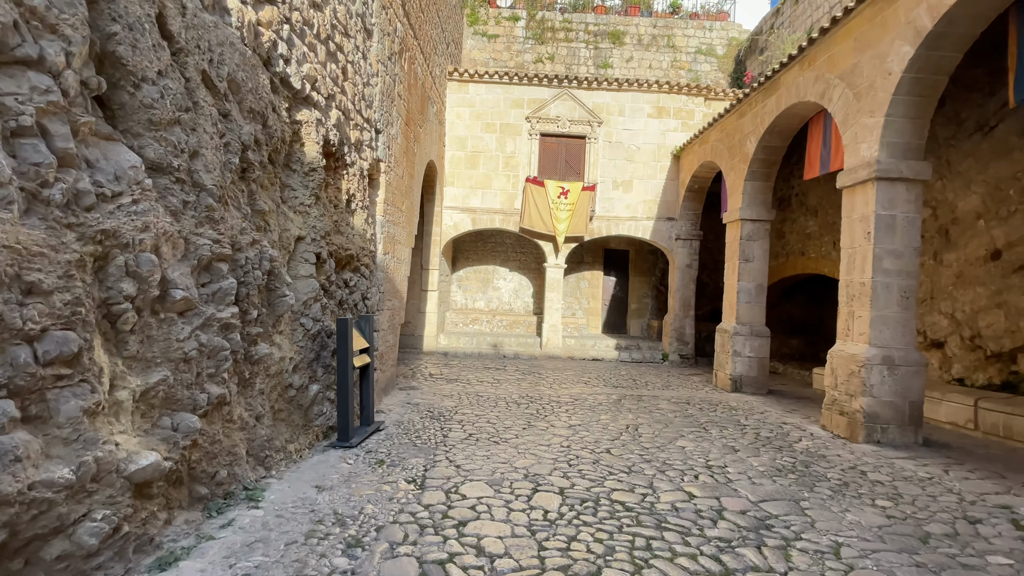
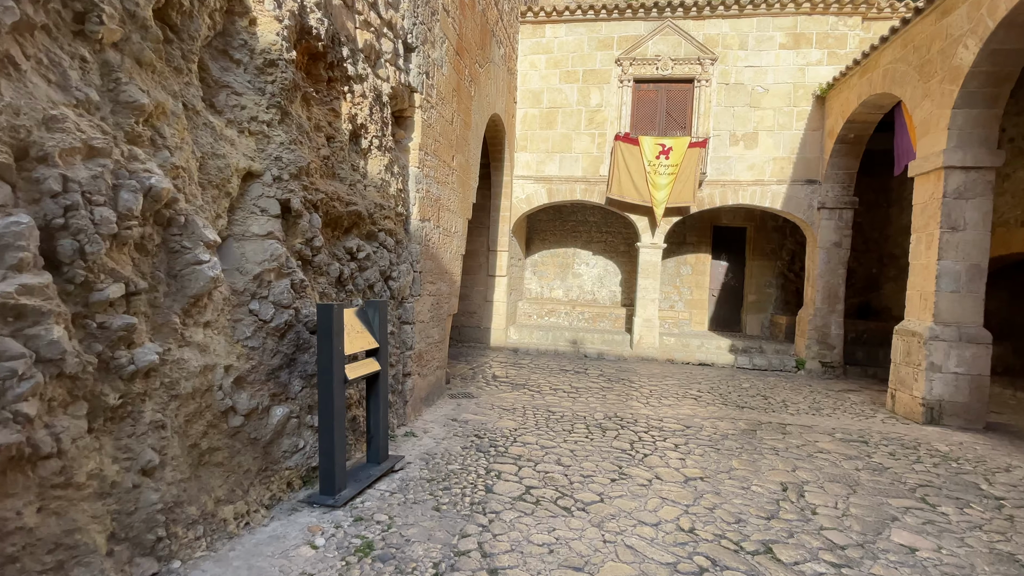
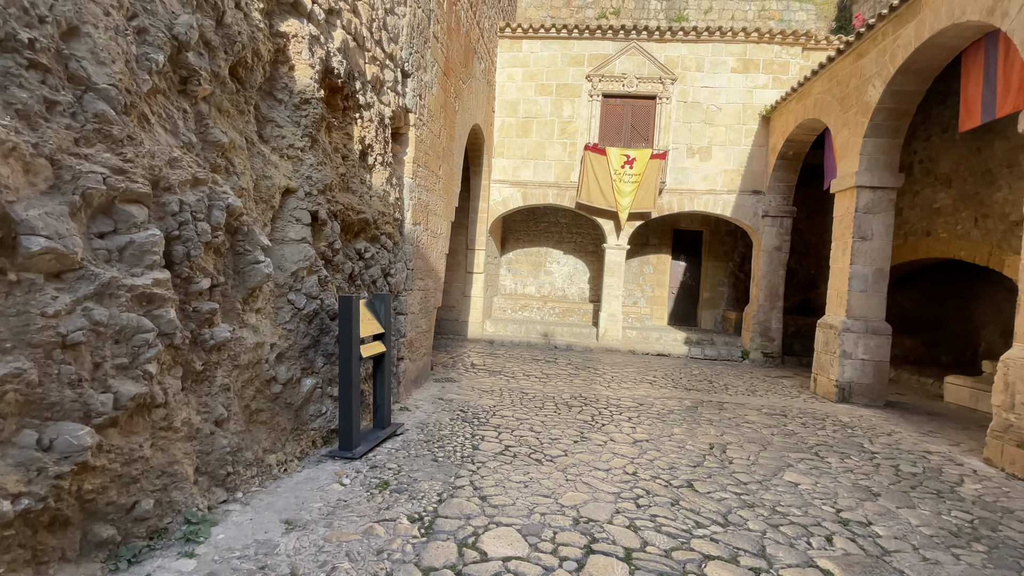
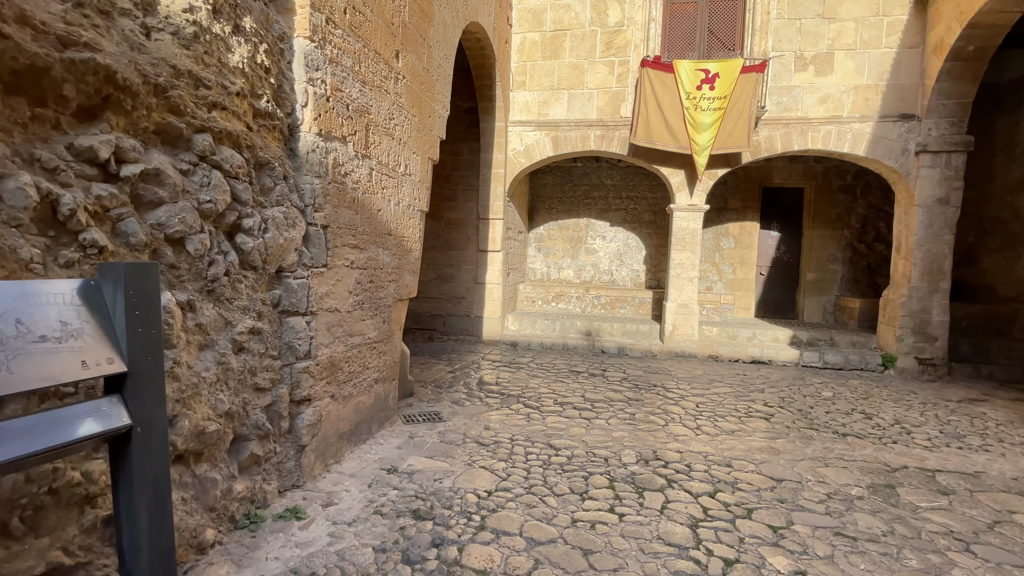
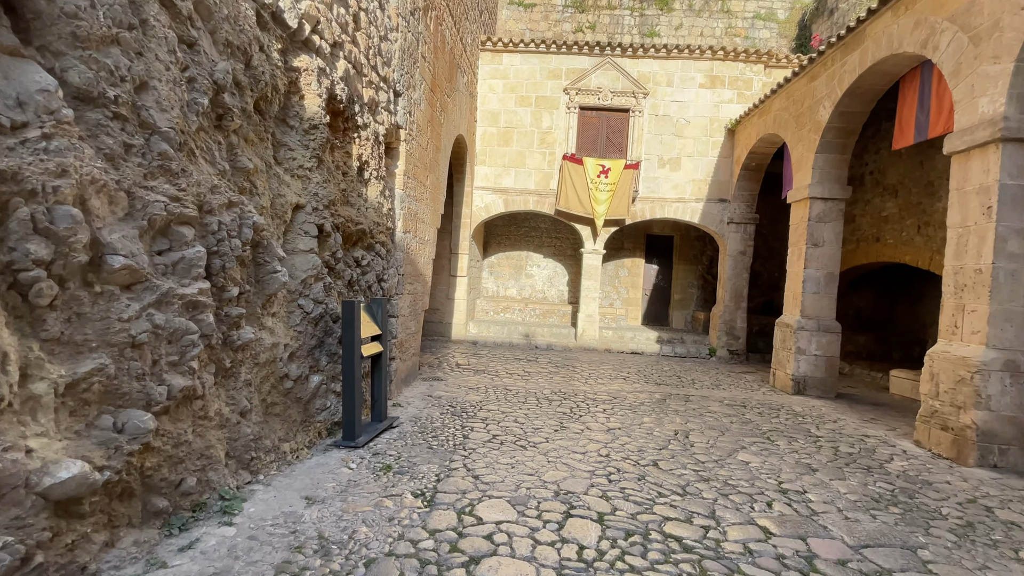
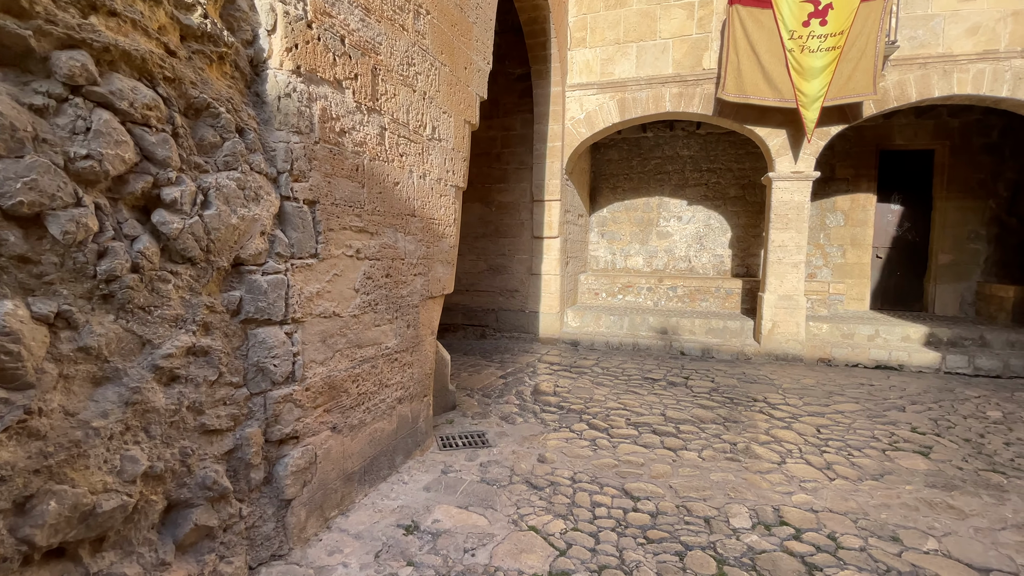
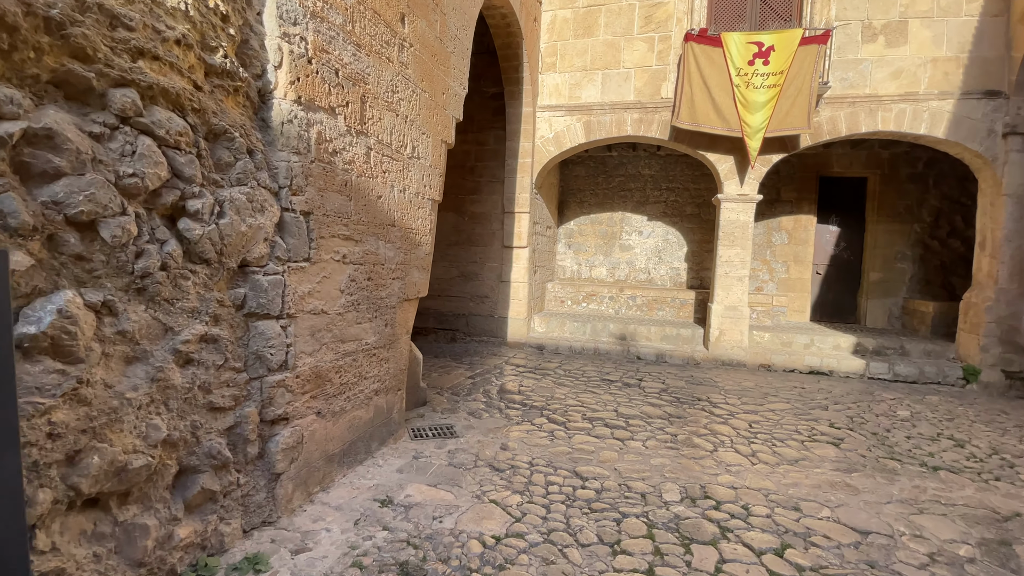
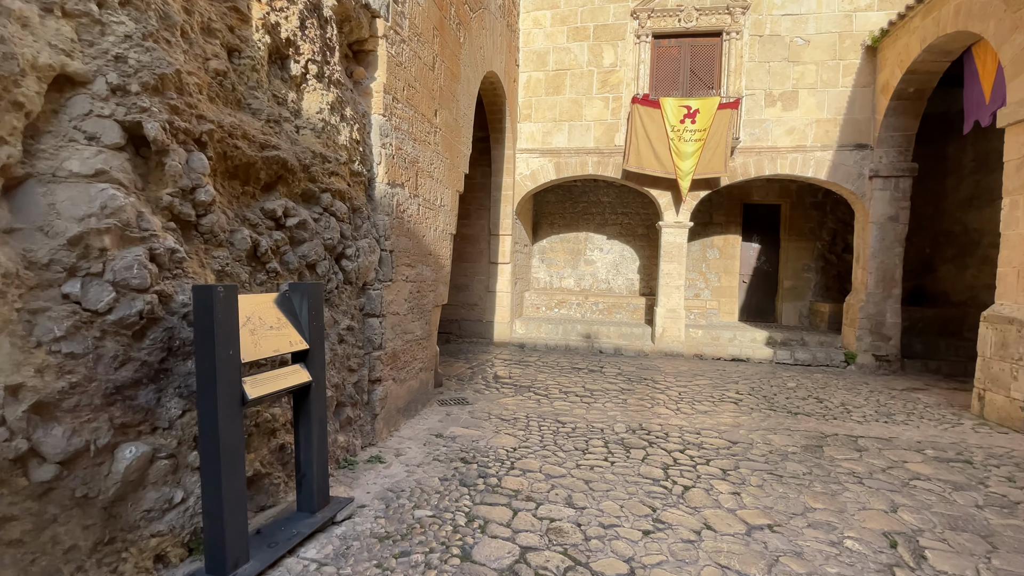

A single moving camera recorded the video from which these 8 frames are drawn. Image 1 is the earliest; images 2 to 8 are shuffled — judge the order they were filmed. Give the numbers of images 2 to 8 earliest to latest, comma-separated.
5, 3, 2, 8, 4, 7, 6
